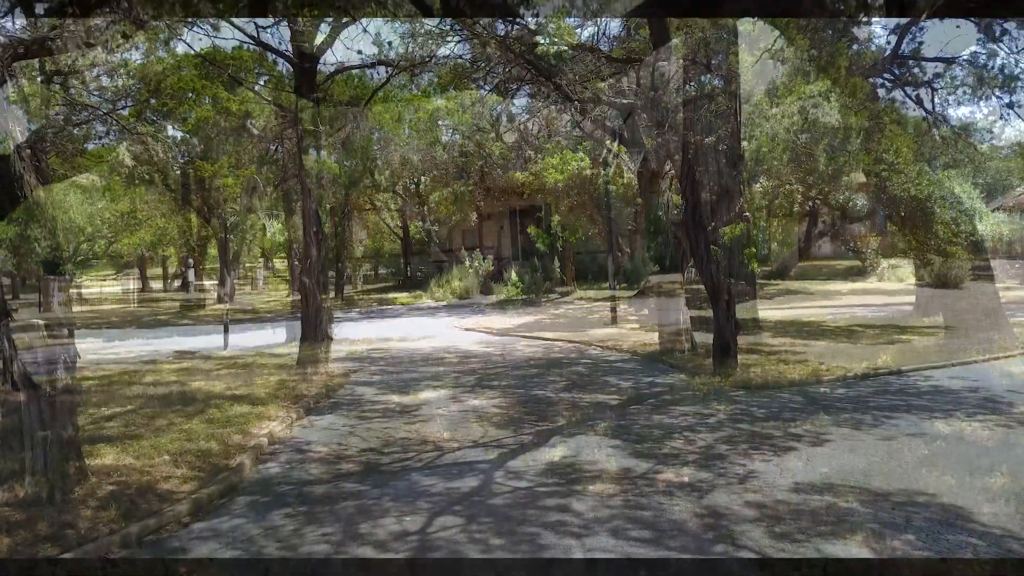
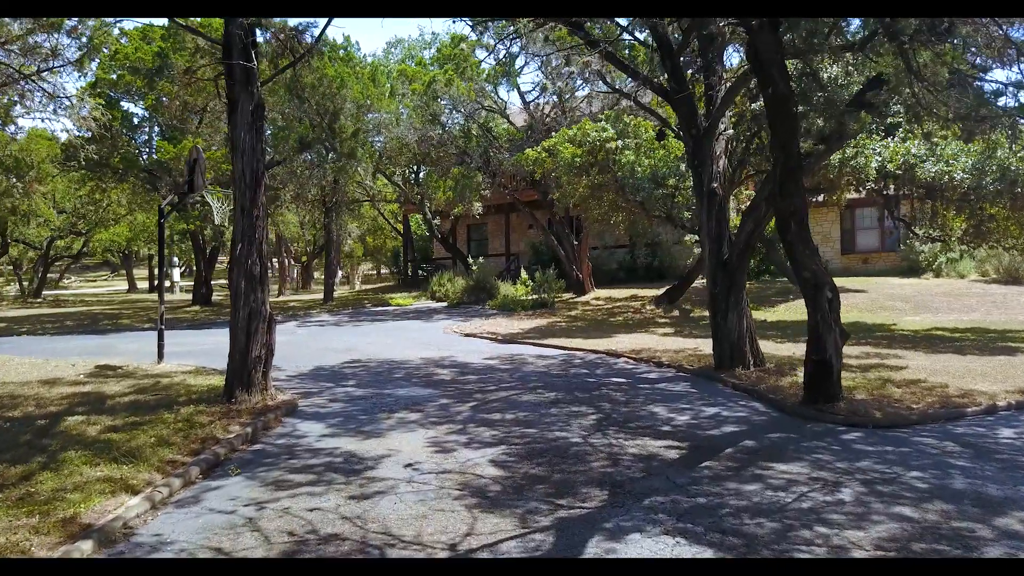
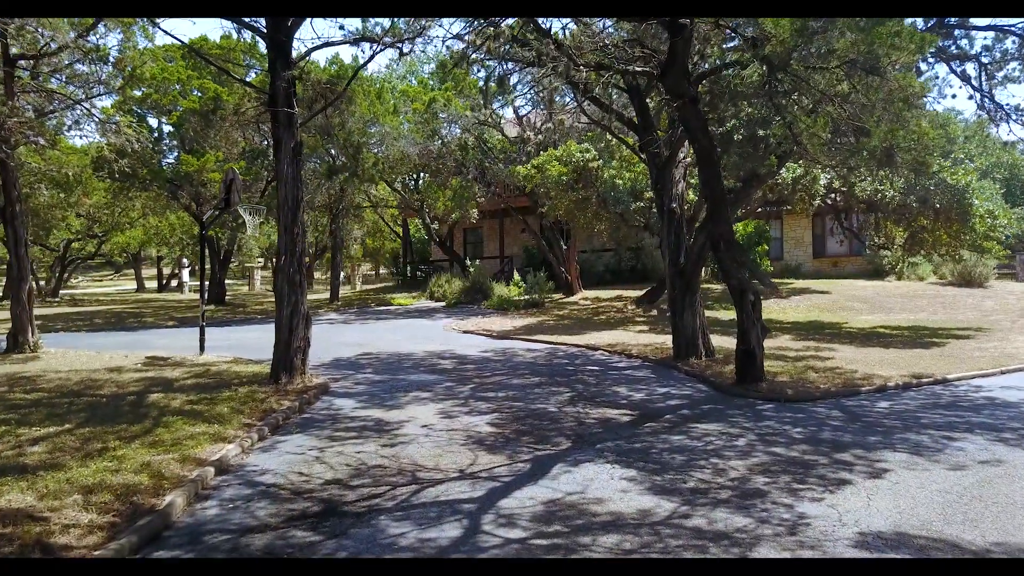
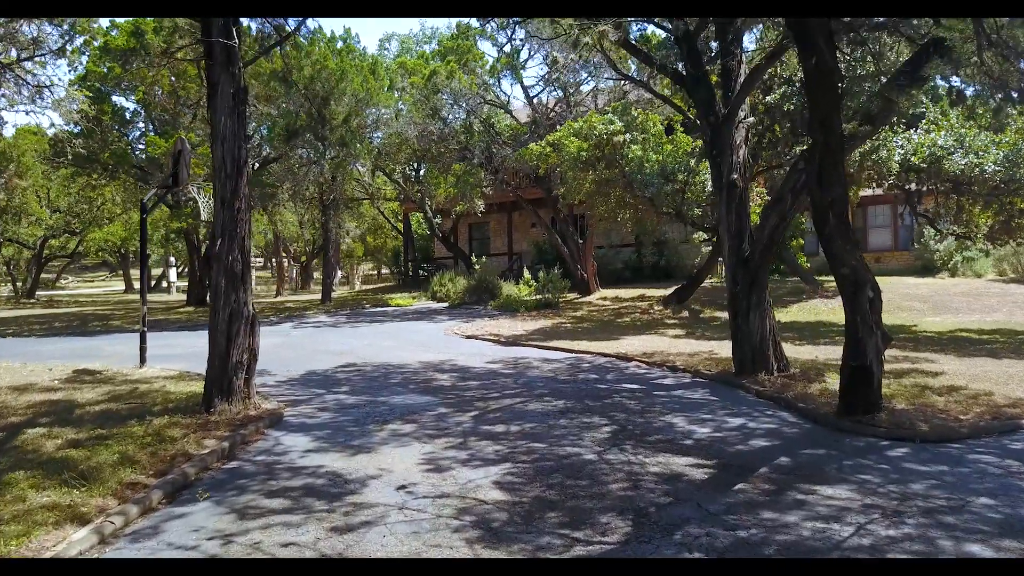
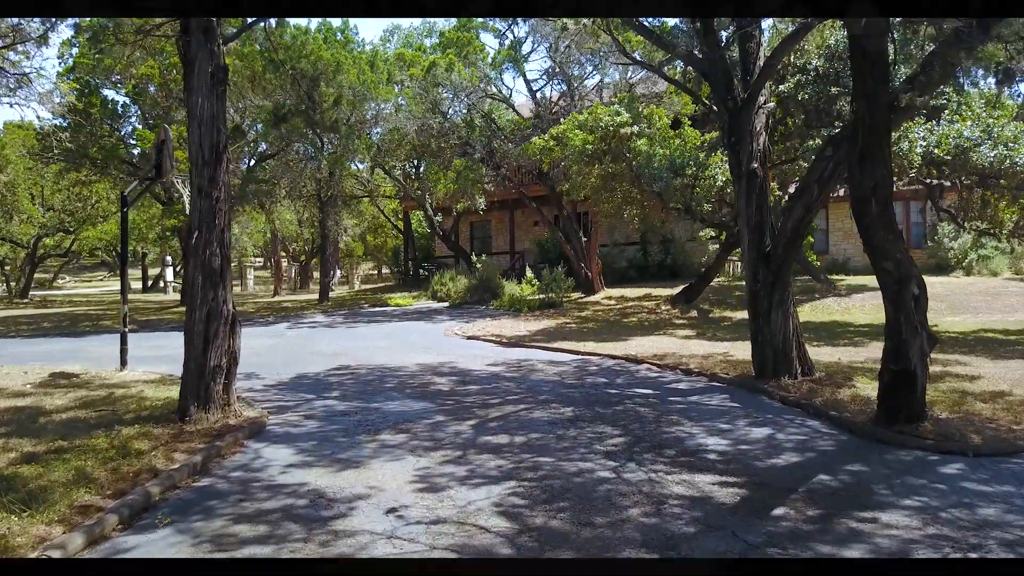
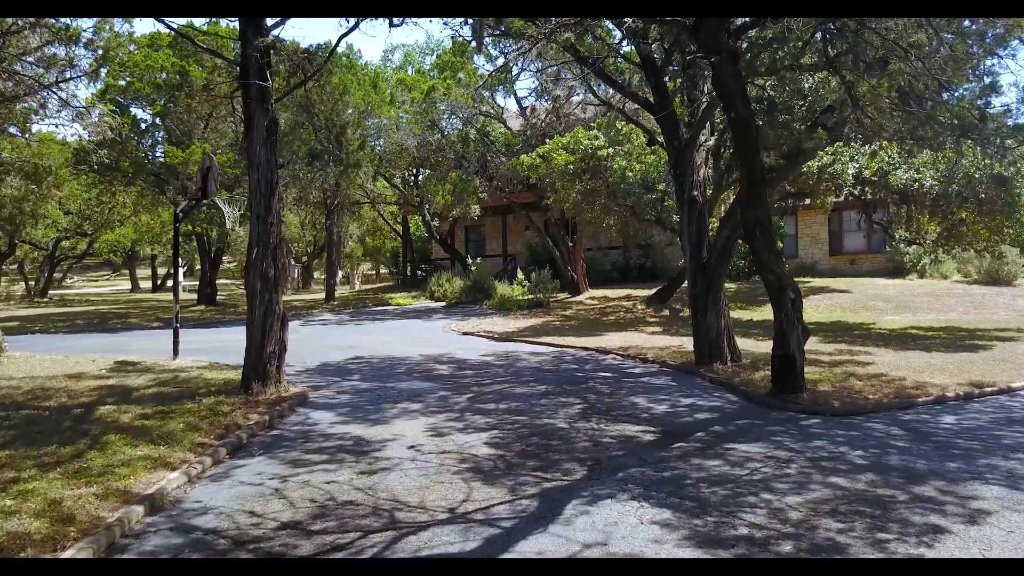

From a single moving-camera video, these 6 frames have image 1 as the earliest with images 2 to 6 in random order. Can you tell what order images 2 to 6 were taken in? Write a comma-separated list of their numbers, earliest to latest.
3, 6, 2, 4, 5
